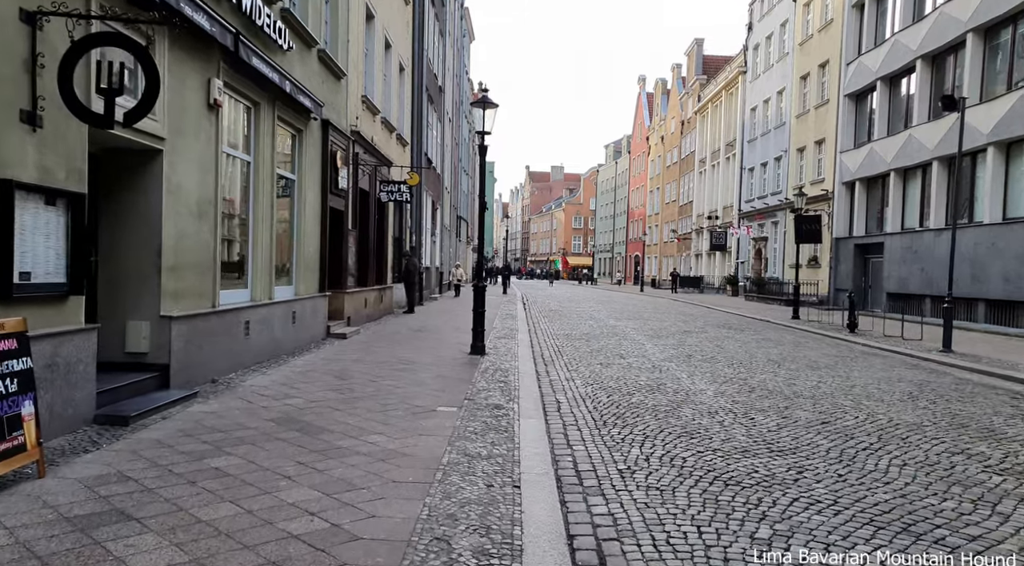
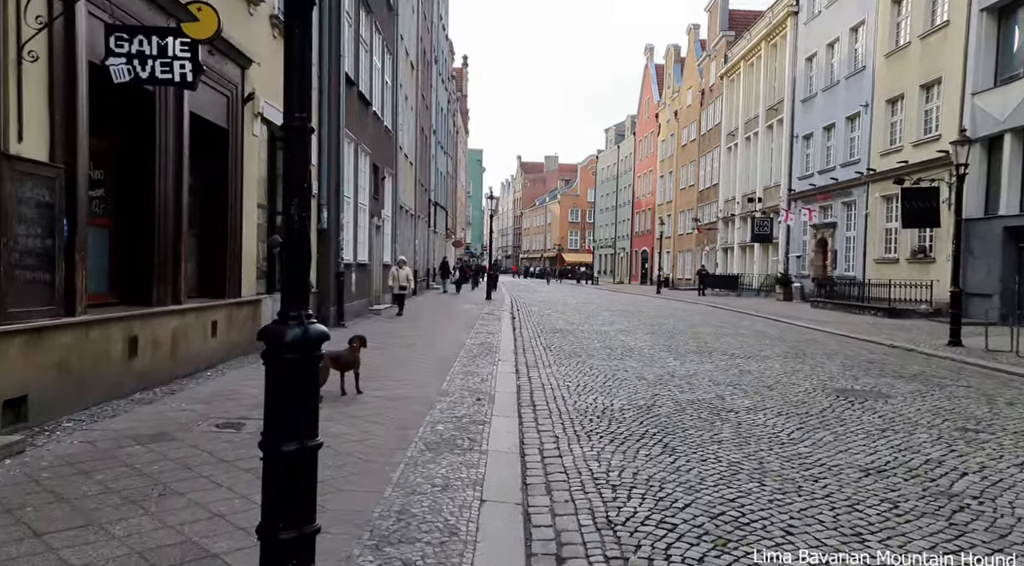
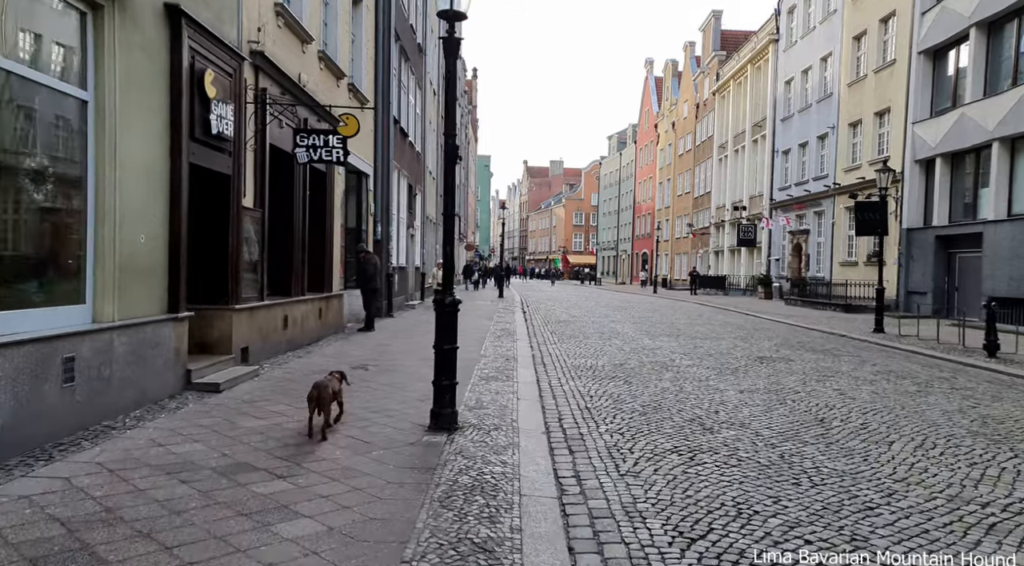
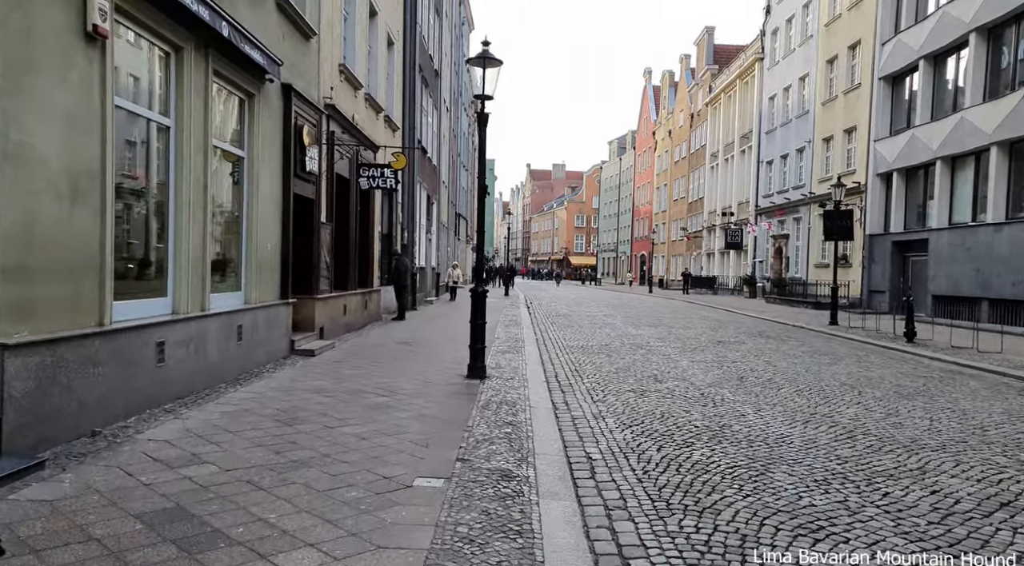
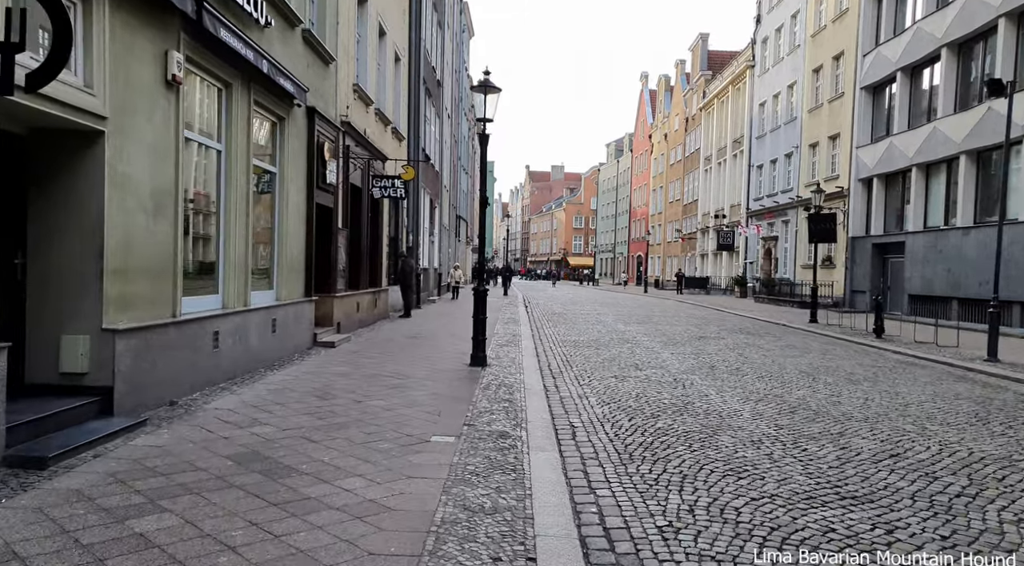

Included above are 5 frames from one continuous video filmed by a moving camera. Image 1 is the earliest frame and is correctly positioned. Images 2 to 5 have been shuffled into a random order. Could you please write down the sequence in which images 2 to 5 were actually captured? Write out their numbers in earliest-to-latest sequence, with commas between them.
5, 4, 3, 2
